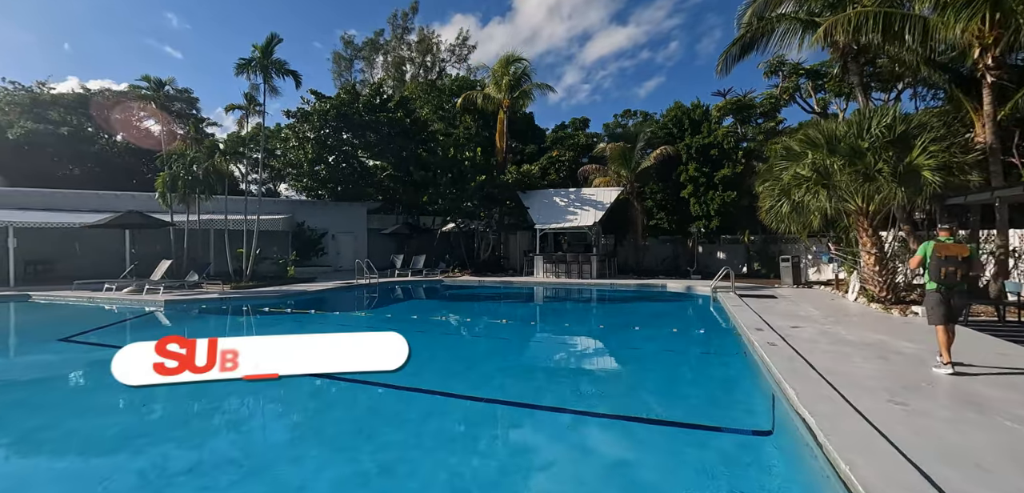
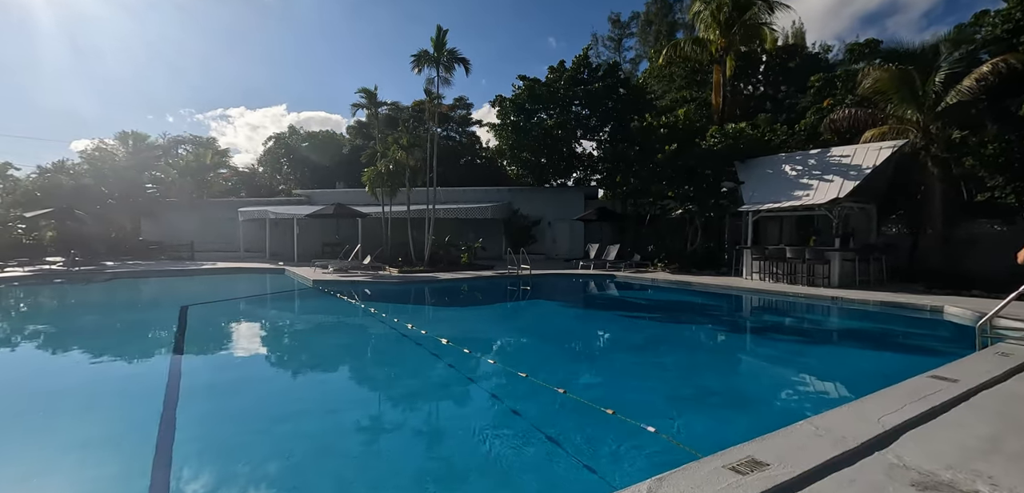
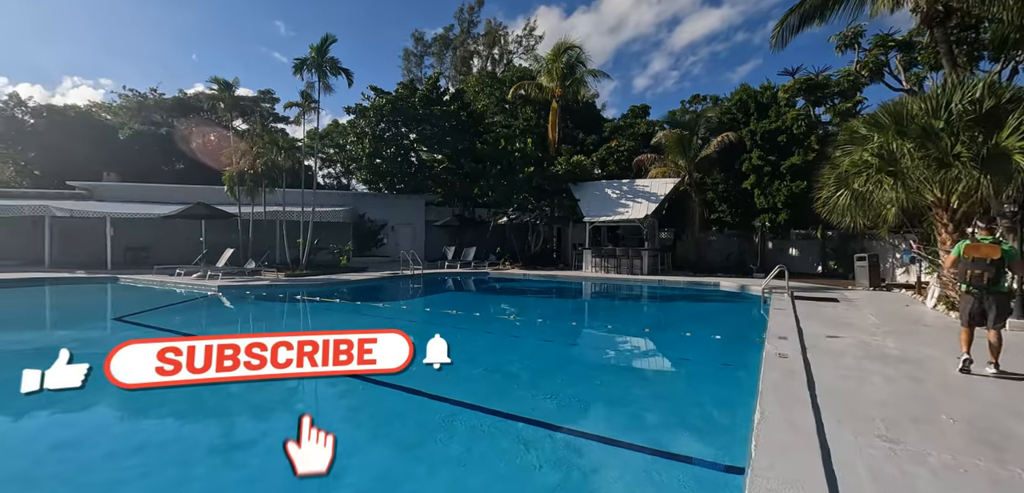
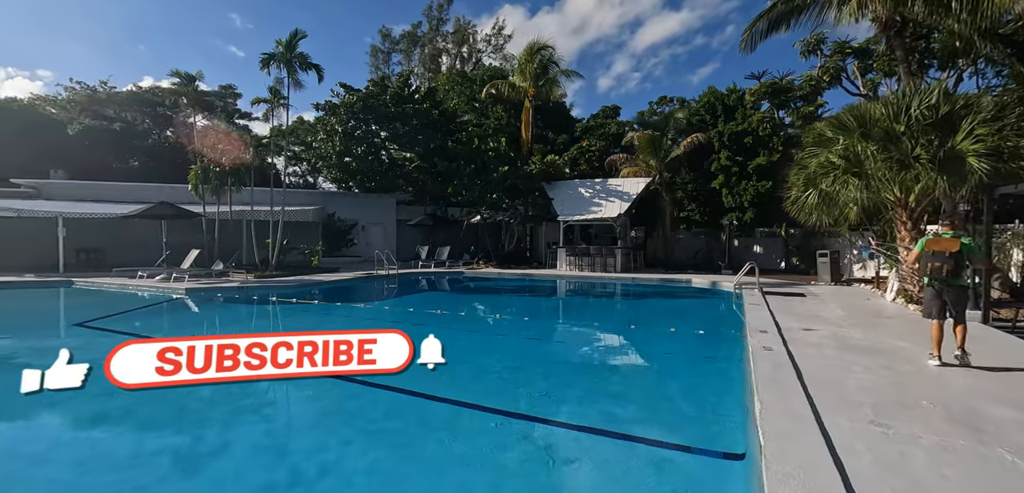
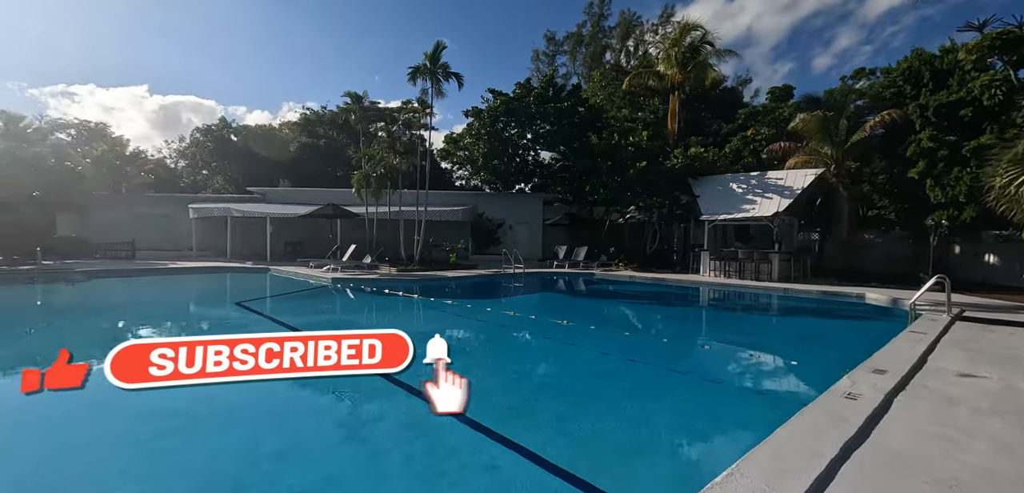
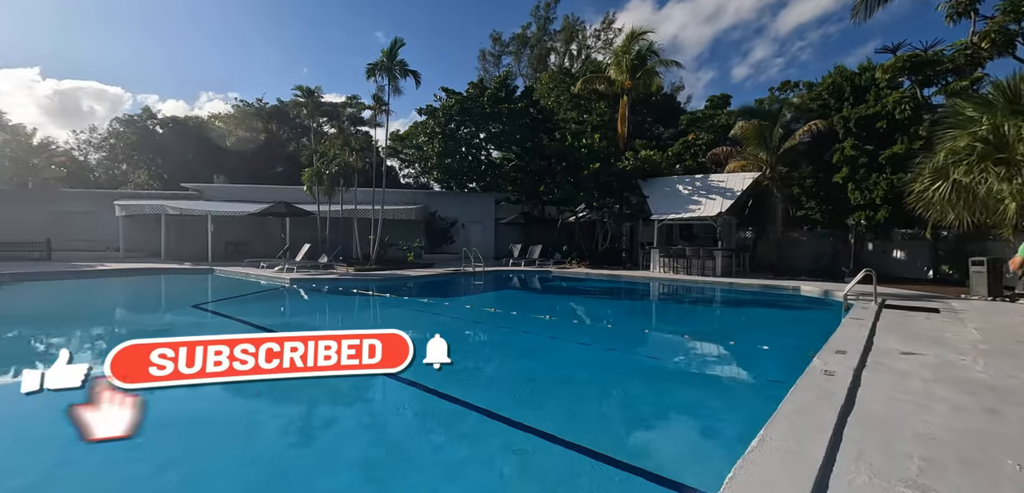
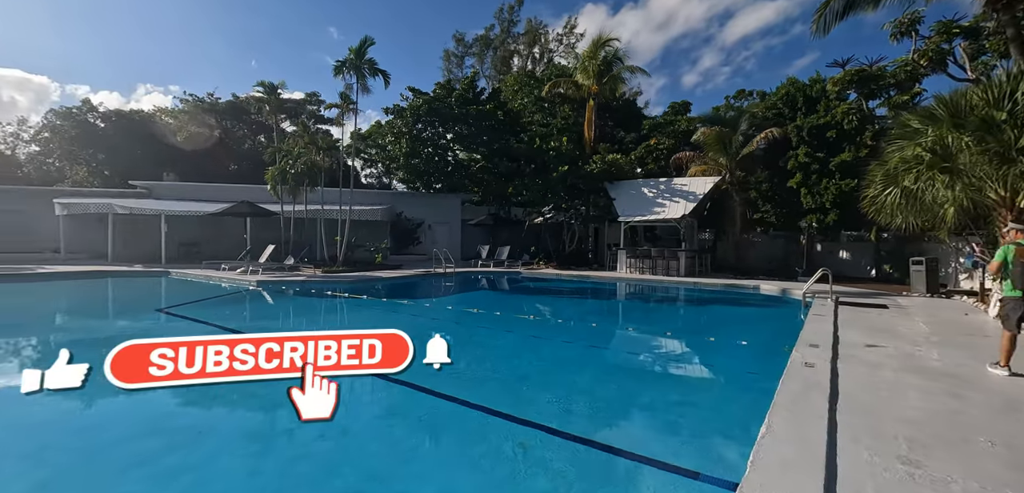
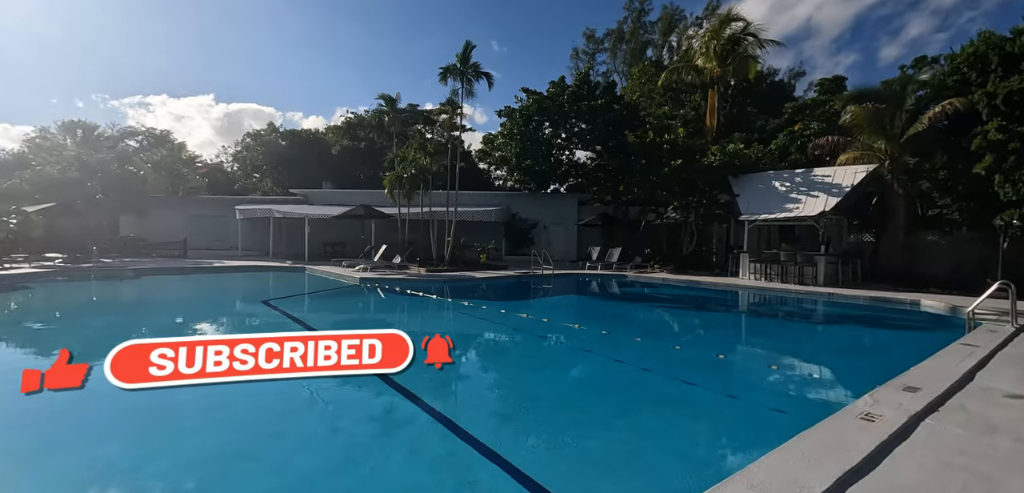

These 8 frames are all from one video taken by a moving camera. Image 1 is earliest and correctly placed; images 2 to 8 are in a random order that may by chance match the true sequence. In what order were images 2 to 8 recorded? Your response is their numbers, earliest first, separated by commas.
4, 3, 7, 6, 5, 8, 2
